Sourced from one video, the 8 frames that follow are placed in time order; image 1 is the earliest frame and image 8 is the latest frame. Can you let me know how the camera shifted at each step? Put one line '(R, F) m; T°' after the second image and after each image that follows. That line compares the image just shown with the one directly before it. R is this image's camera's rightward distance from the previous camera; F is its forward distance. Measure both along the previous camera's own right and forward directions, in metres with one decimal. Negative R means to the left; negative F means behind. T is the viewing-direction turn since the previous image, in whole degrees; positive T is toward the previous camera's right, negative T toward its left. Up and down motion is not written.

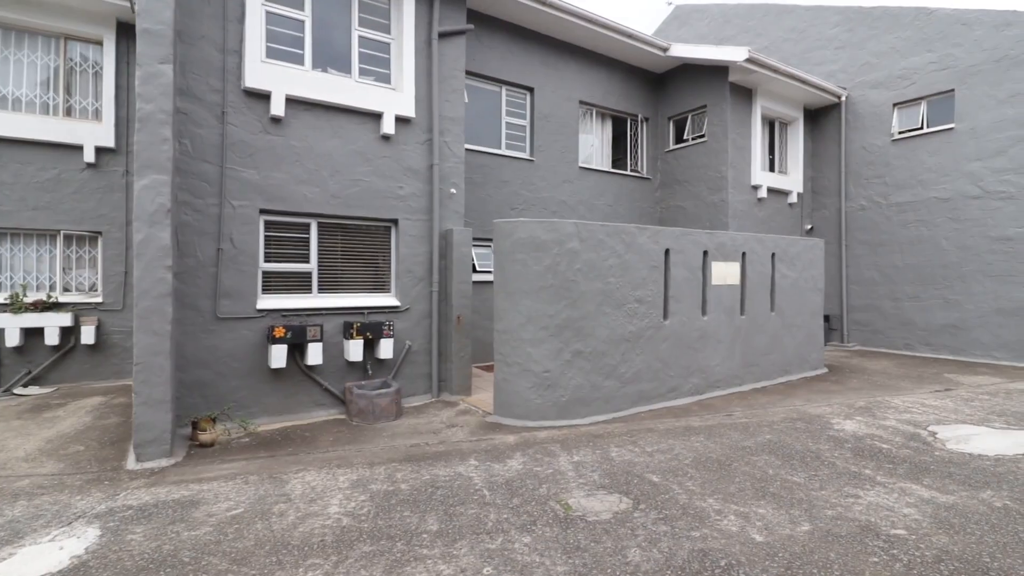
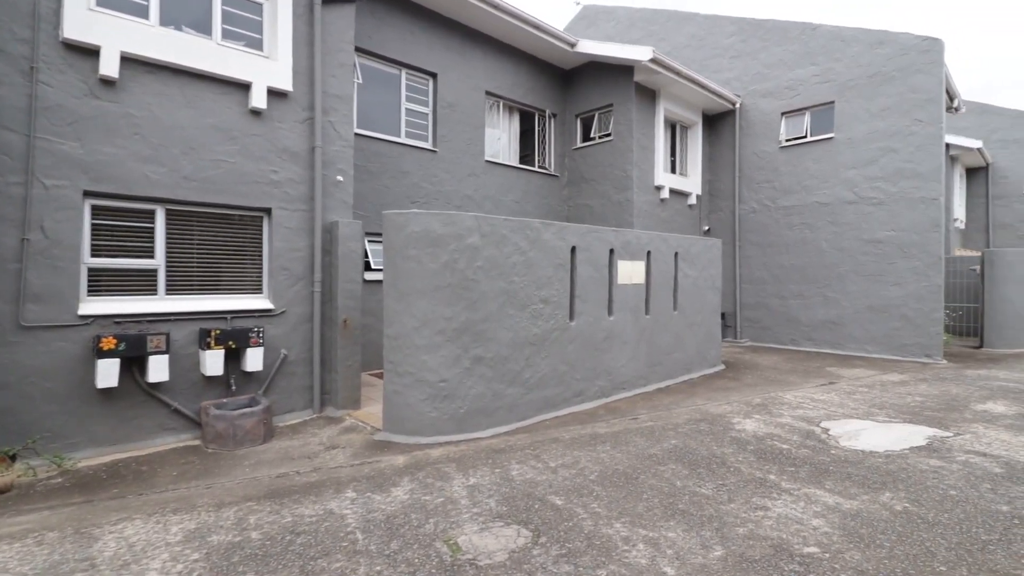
(+0.2, +0.6) m; +10°
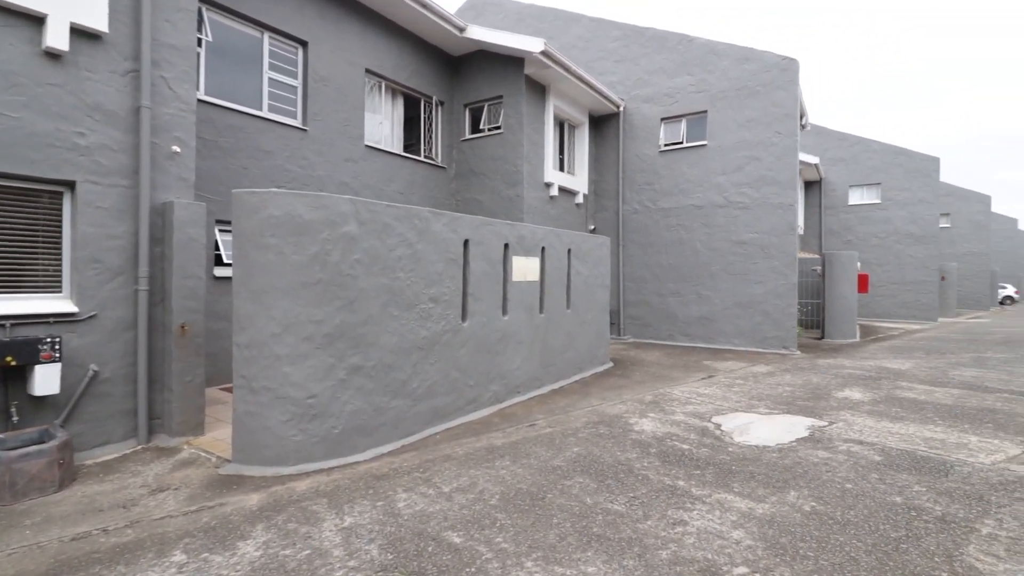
(0.0, +0.7) m; +13°
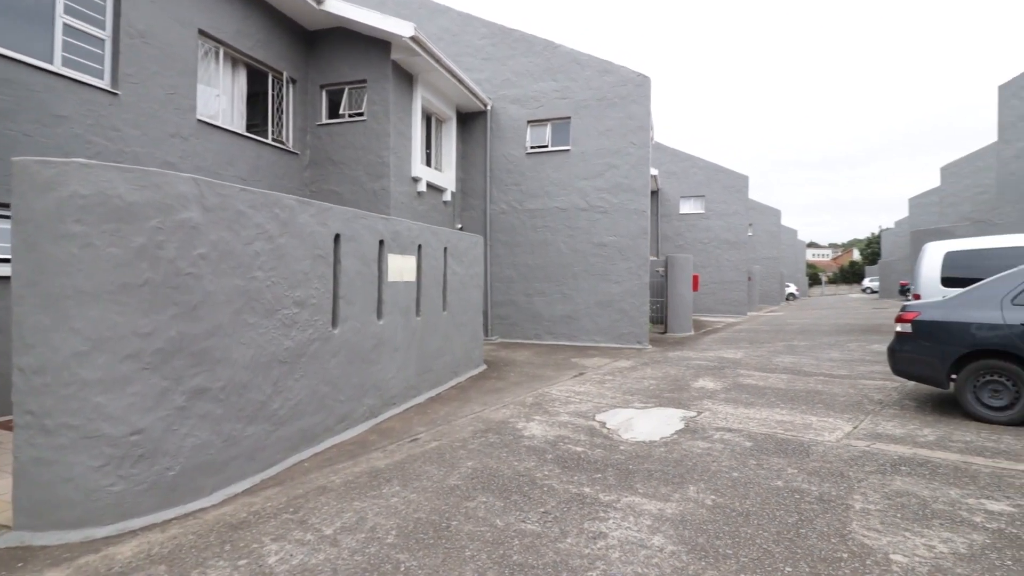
(-0.3, +0.5) m; +16°
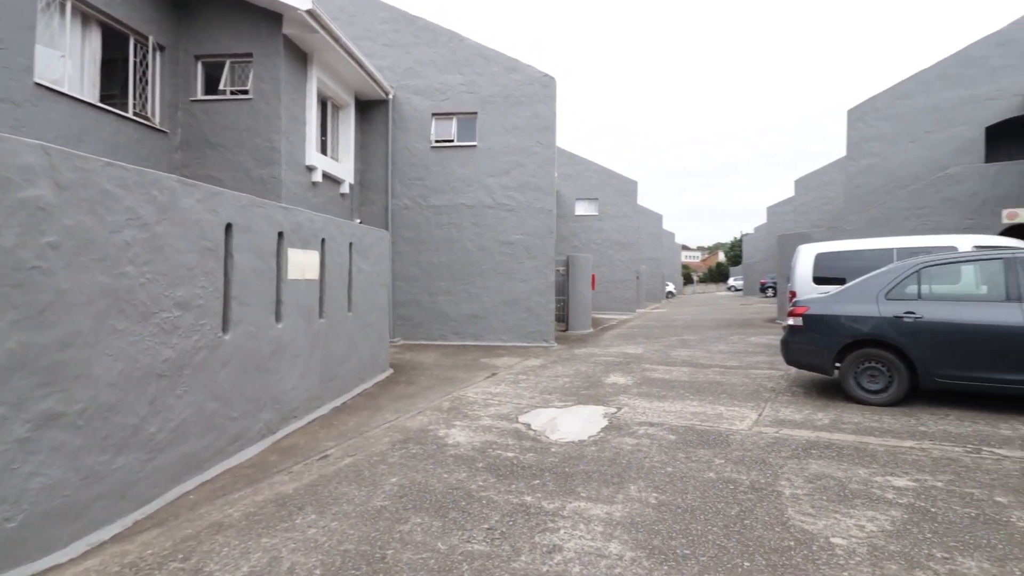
(-0.3, +0.3) m; +12°
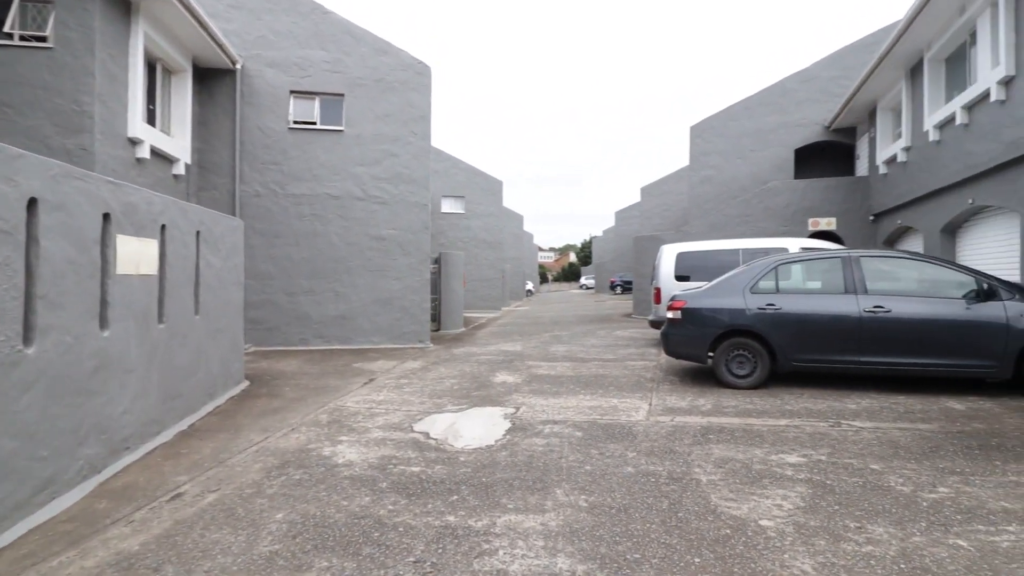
(-0.4, +0.4) m; +16°
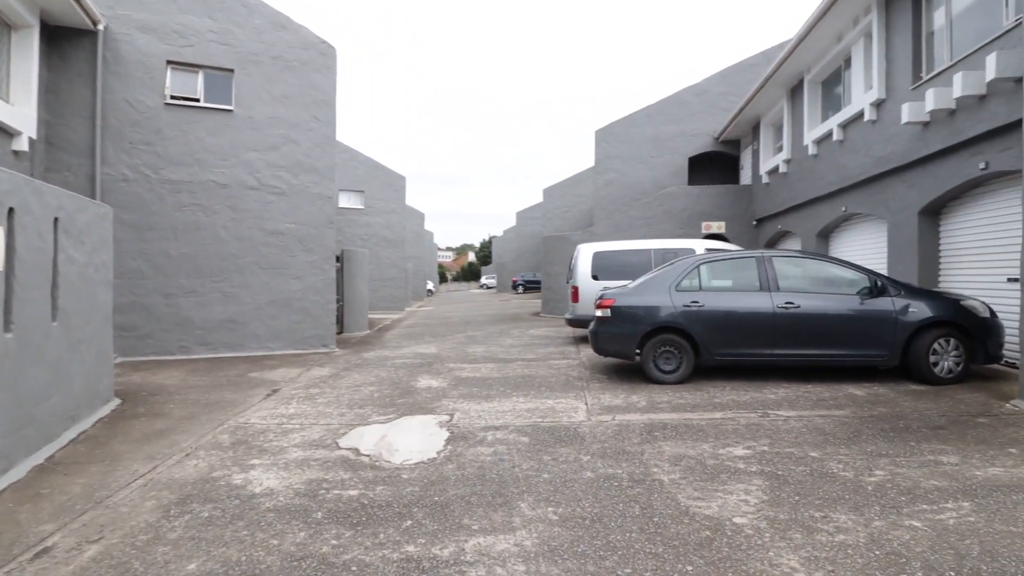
(-0.4, +0.3) m; +12°
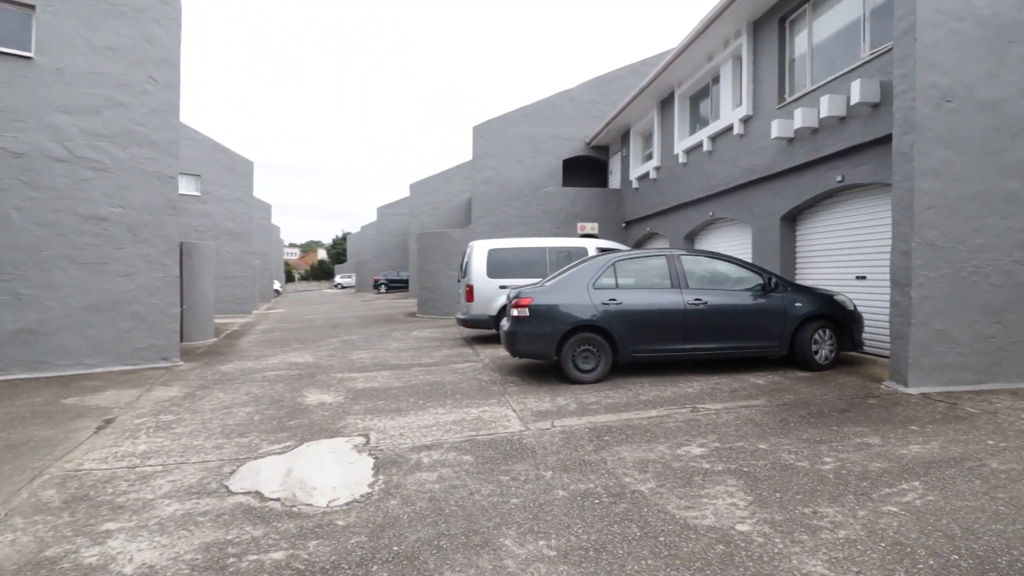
(-0.7, +0.6) m; +17°
